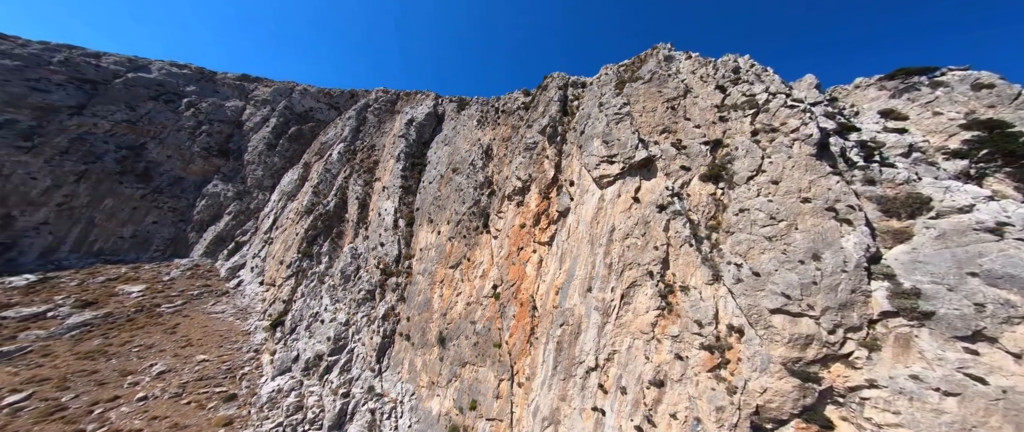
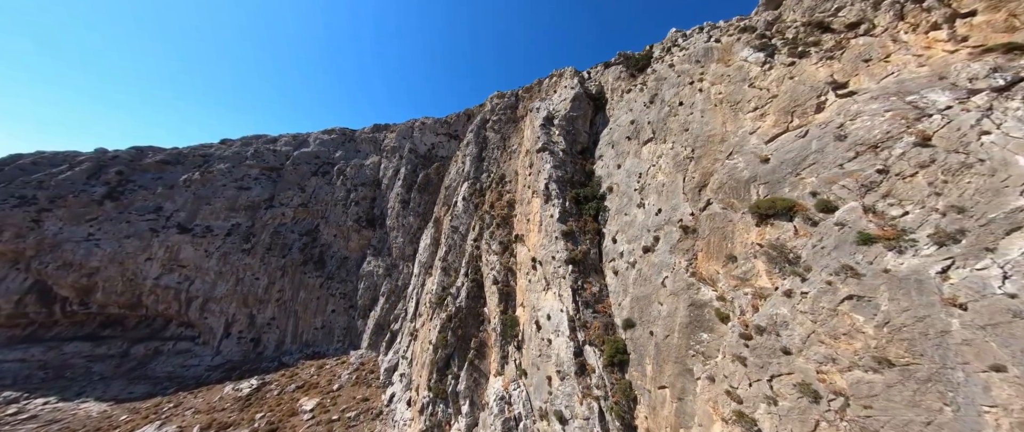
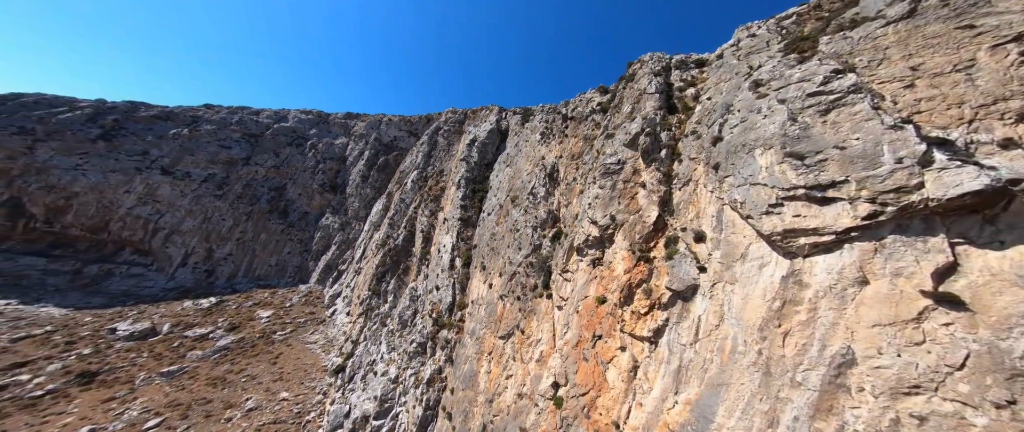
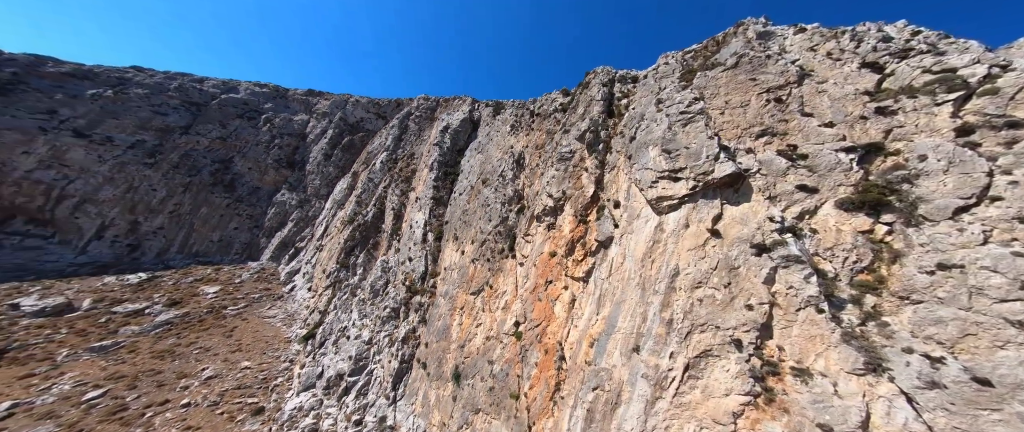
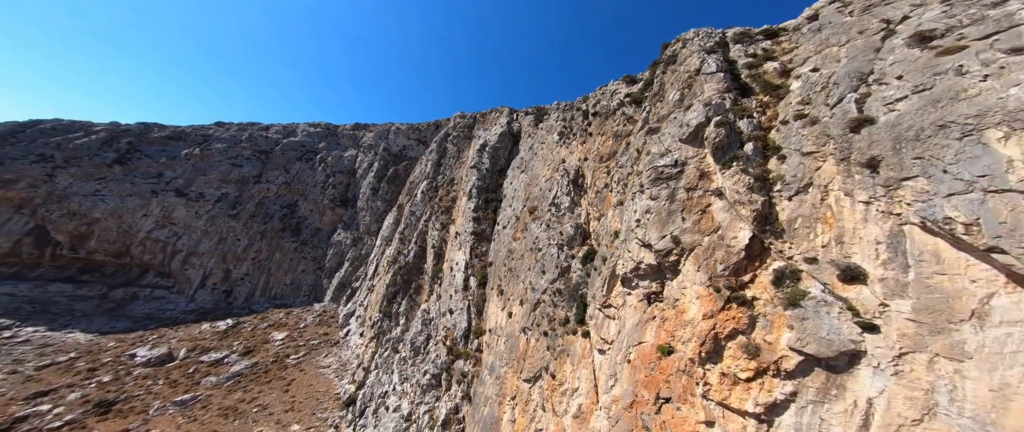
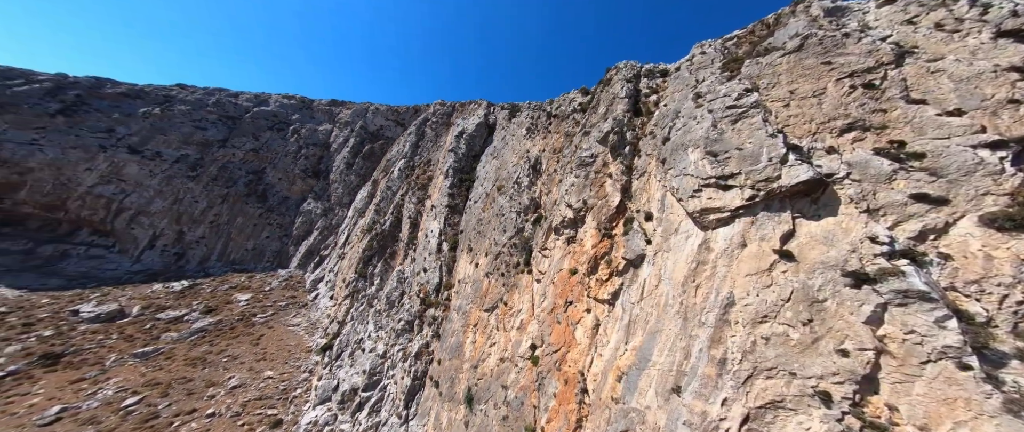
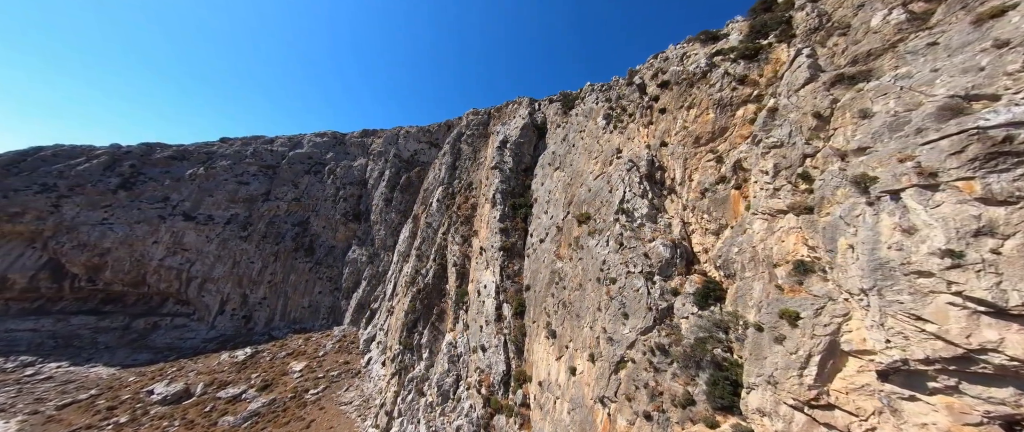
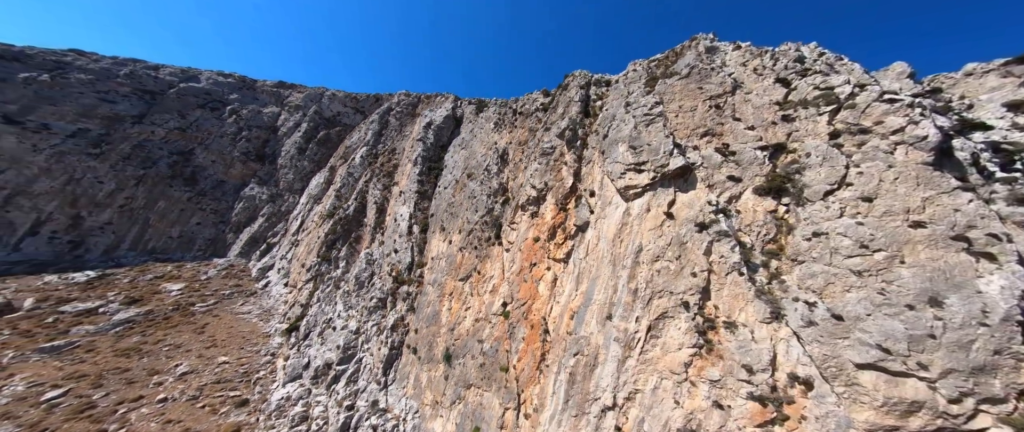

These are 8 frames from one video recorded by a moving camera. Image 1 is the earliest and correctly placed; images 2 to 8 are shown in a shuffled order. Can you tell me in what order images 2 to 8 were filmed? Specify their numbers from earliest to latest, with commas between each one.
8, 4, 6, 3, 5, 7, 2
